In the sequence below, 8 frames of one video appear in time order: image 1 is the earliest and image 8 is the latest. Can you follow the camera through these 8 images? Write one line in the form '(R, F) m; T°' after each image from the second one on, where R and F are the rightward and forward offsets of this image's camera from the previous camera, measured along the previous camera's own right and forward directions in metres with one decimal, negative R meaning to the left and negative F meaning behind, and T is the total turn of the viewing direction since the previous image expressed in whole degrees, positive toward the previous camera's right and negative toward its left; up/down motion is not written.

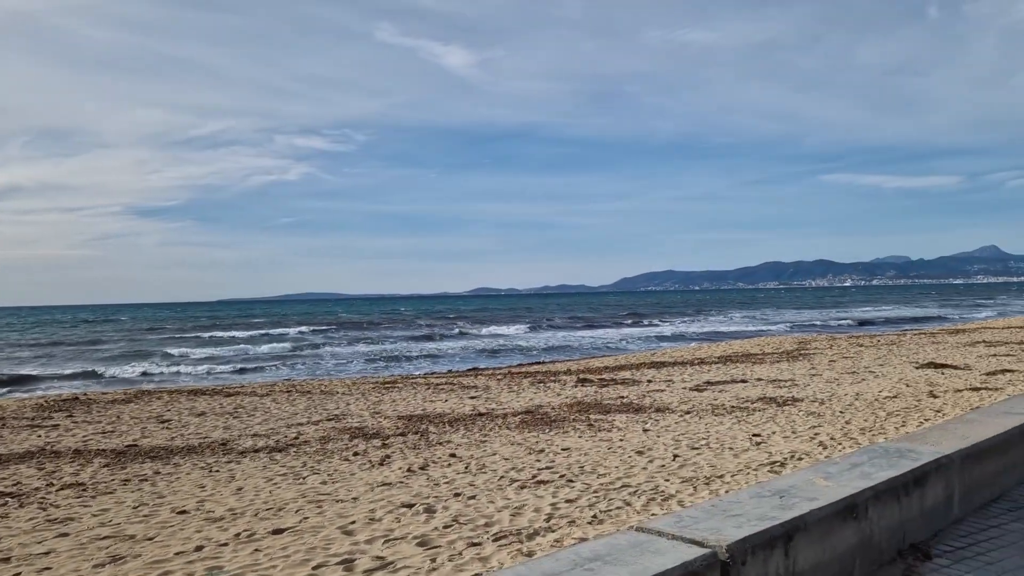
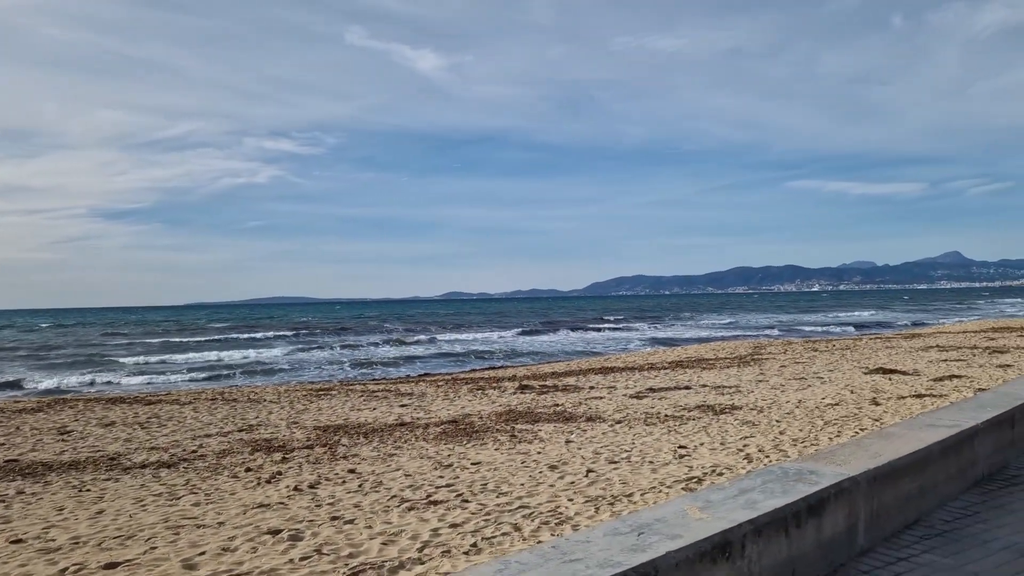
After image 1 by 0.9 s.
(+0.6, +0.6) m; +2°
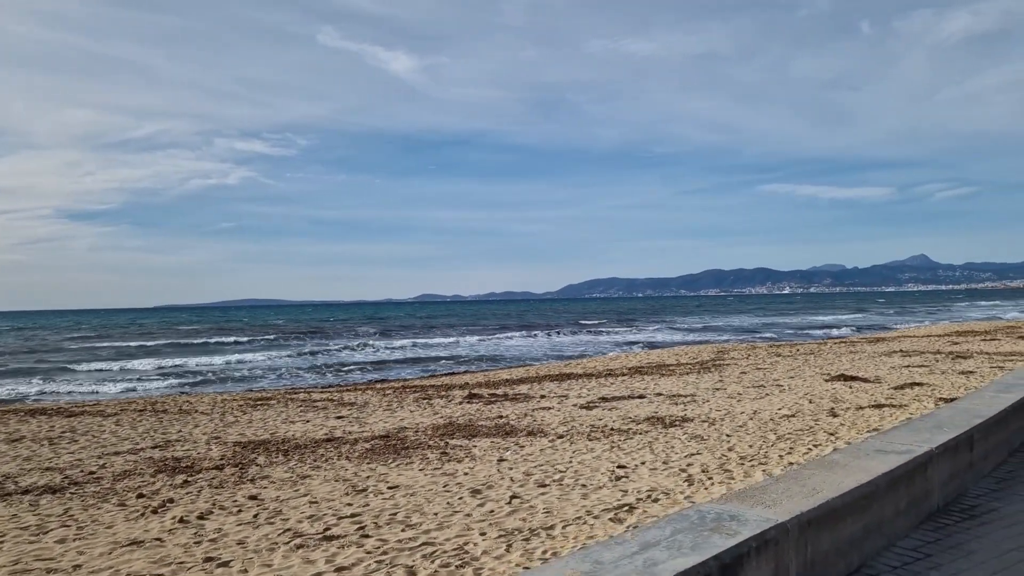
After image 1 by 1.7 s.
(+0.4, +0.7) m; +2°
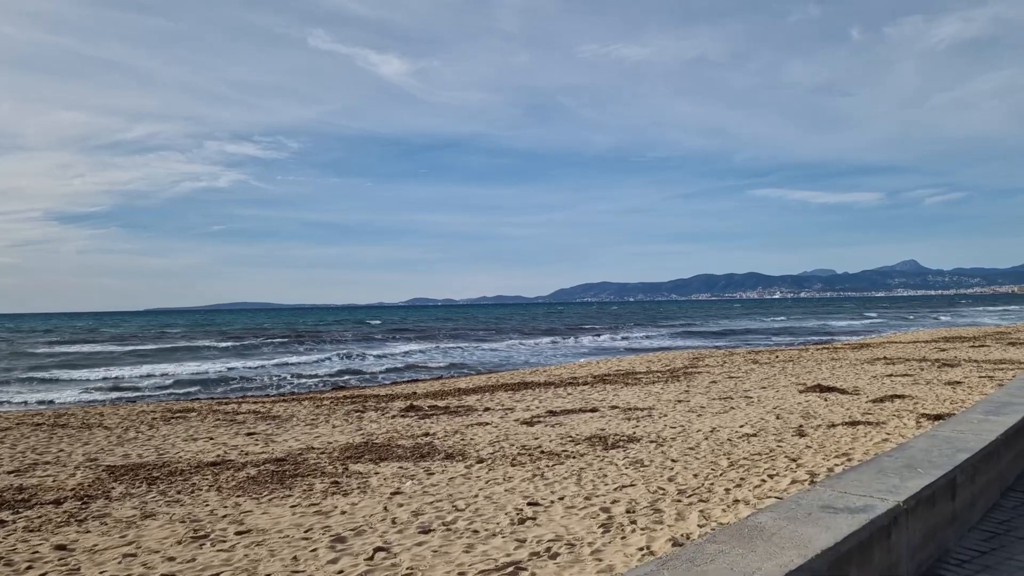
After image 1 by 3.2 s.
(+0.8, +1.3) m; +1°
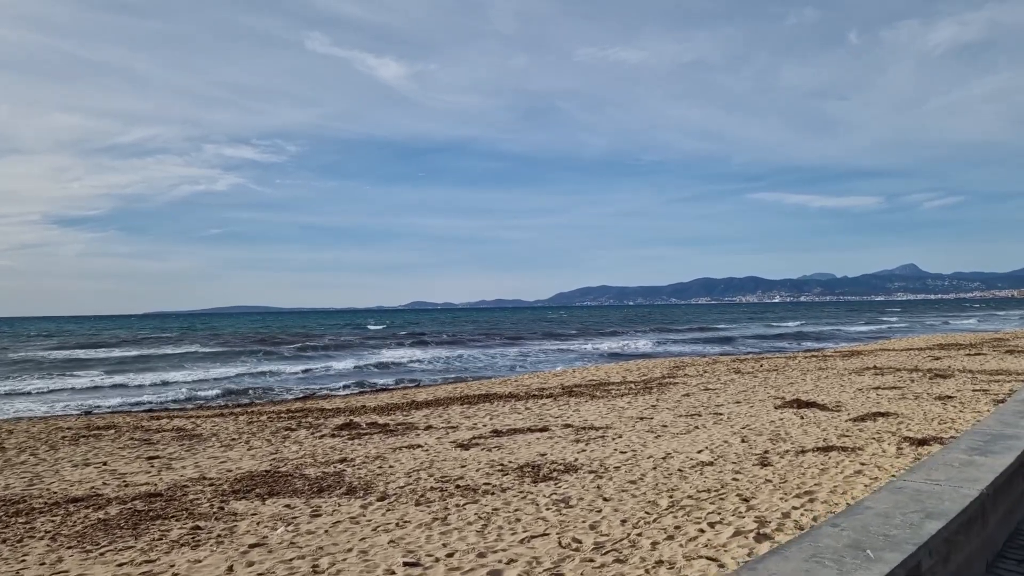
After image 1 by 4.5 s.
(+0.8, +1.2) m; 0°
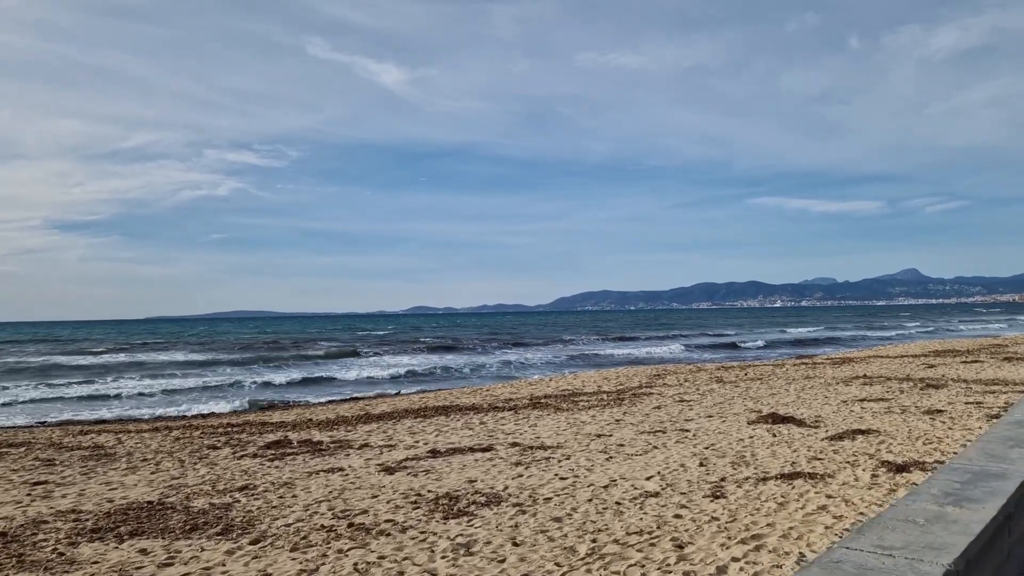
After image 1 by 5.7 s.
(+0.7, +1.0) m; 0°
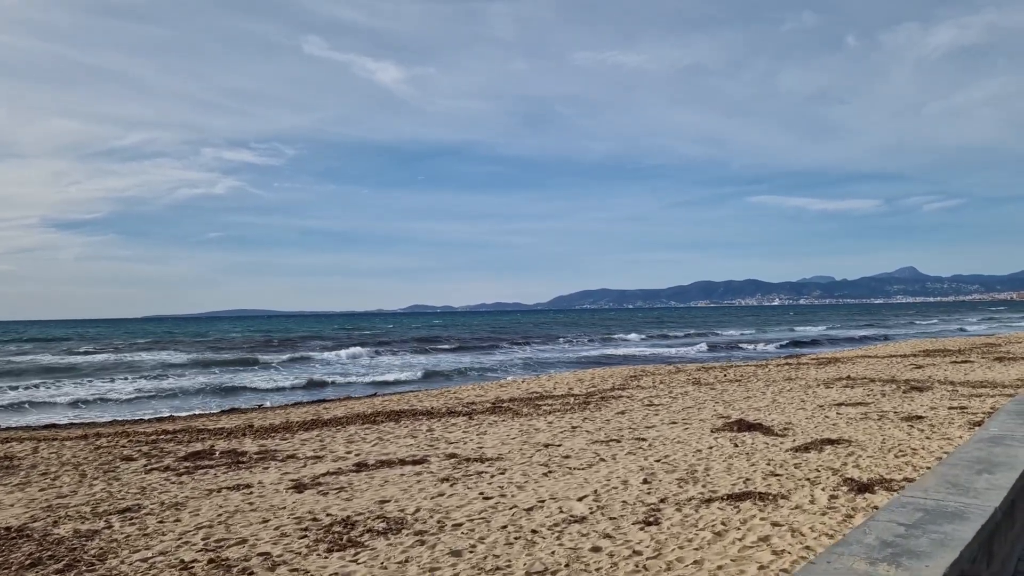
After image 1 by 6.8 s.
(+0.7, +0.9) m; 0°
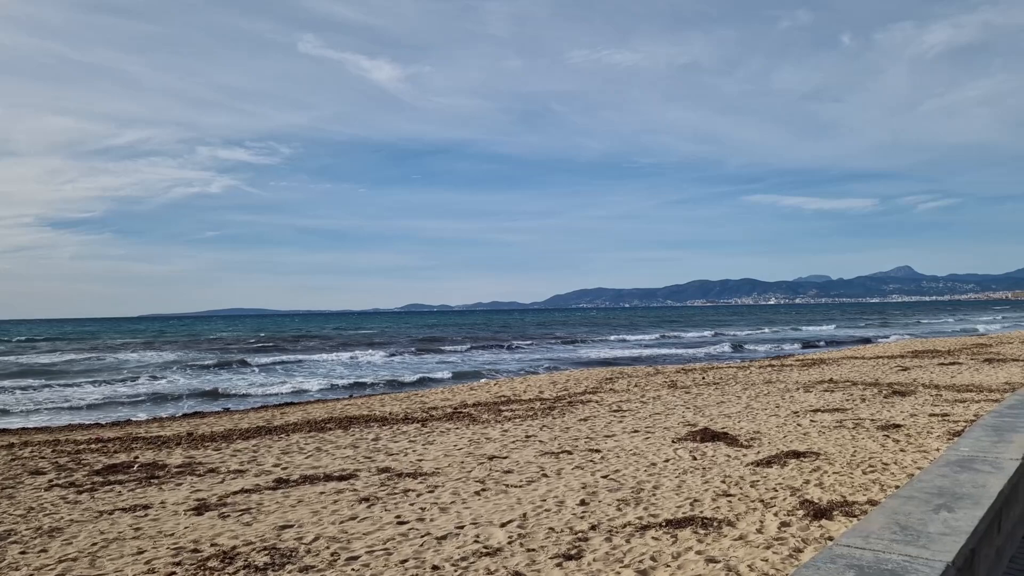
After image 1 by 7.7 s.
(+0.6, +0.7) m; 0°
